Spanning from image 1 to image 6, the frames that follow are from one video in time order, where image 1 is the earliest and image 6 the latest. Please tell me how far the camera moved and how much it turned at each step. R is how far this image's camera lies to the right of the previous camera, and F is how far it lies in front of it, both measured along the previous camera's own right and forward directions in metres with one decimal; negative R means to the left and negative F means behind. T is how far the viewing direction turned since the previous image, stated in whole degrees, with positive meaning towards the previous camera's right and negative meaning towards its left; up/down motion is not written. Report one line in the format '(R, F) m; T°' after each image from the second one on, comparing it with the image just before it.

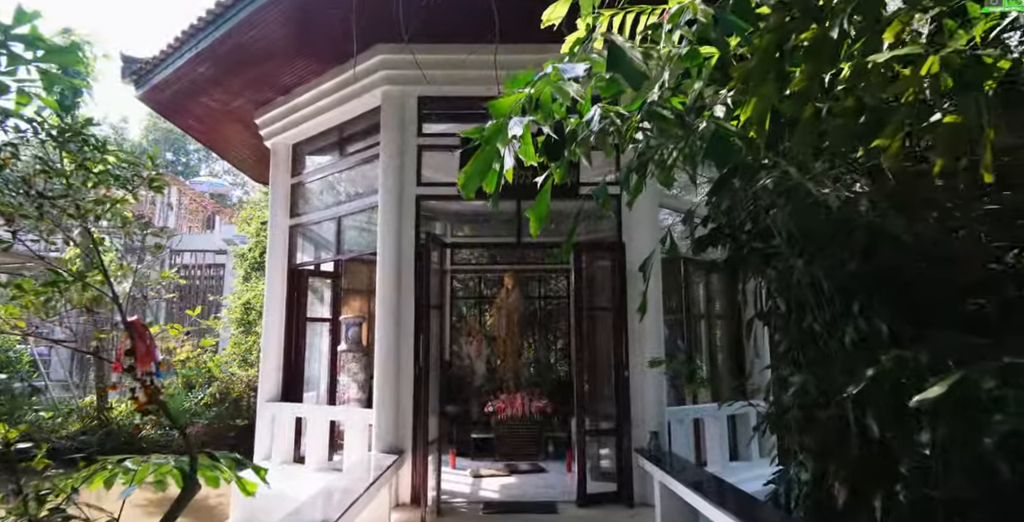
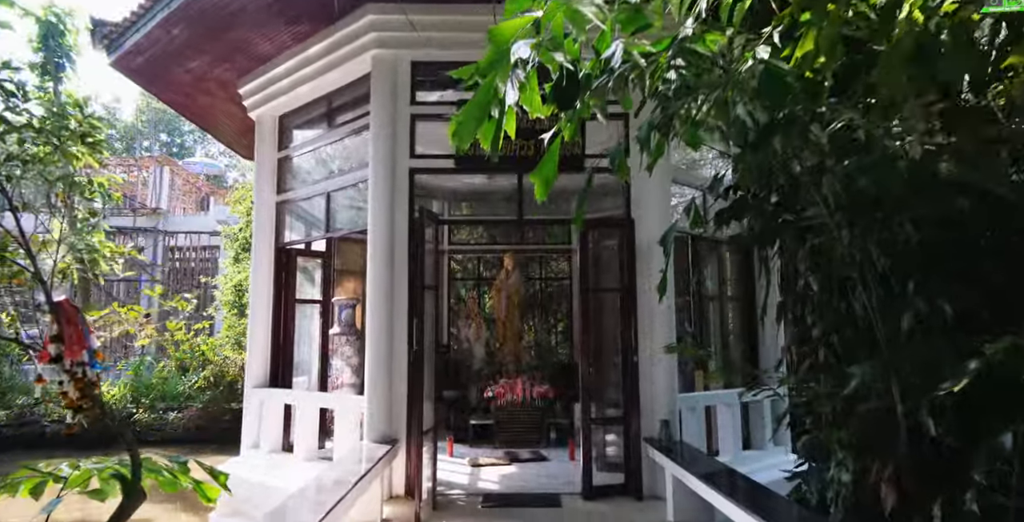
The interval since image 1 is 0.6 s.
(0.0, +0.3) m; 0°
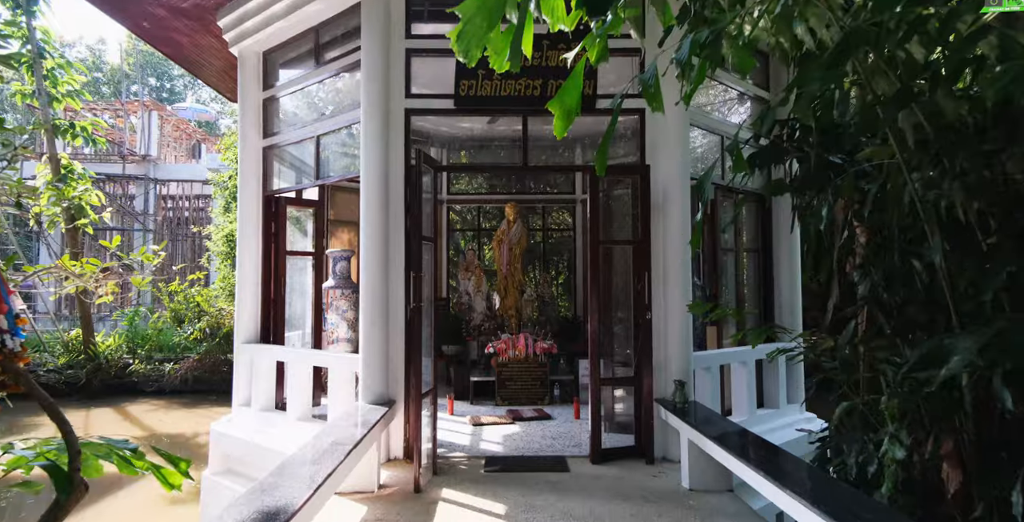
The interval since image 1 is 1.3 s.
(0.0, +0.3) m; 0°
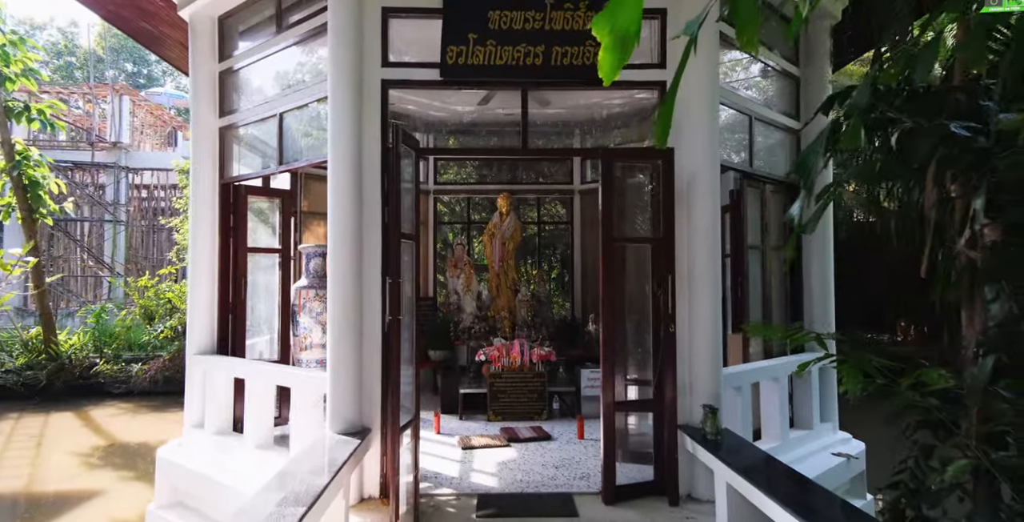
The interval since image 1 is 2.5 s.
(-0.1, +0.6) m; +1°
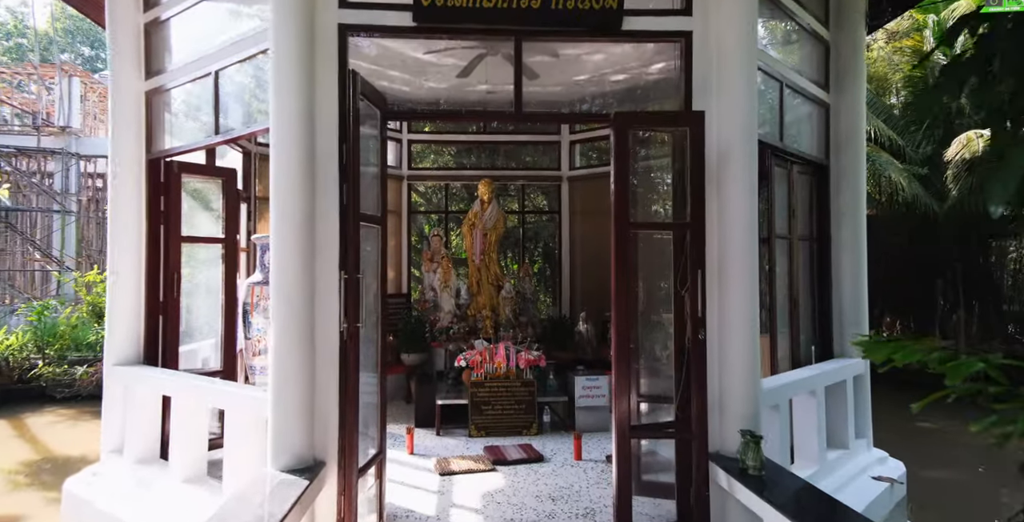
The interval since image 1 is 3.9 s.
(-0.1, +0.6) m; +2°
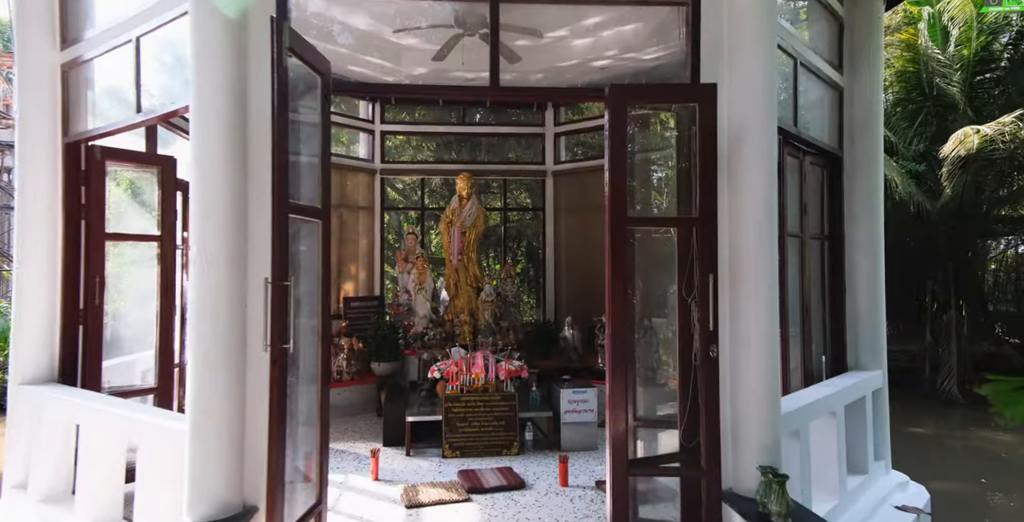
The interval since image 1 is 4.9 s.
(0.0, +0.4) m; +2°
